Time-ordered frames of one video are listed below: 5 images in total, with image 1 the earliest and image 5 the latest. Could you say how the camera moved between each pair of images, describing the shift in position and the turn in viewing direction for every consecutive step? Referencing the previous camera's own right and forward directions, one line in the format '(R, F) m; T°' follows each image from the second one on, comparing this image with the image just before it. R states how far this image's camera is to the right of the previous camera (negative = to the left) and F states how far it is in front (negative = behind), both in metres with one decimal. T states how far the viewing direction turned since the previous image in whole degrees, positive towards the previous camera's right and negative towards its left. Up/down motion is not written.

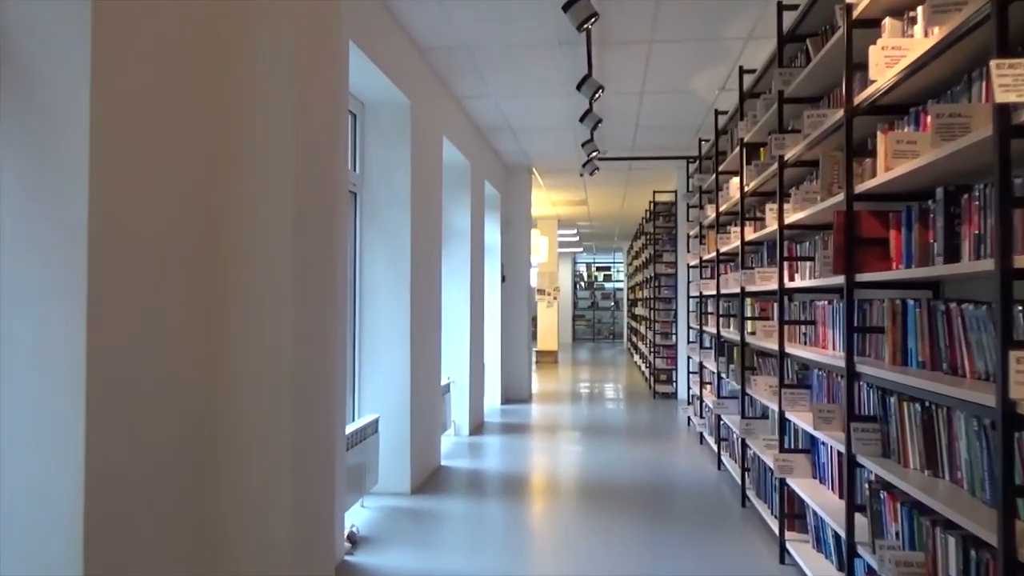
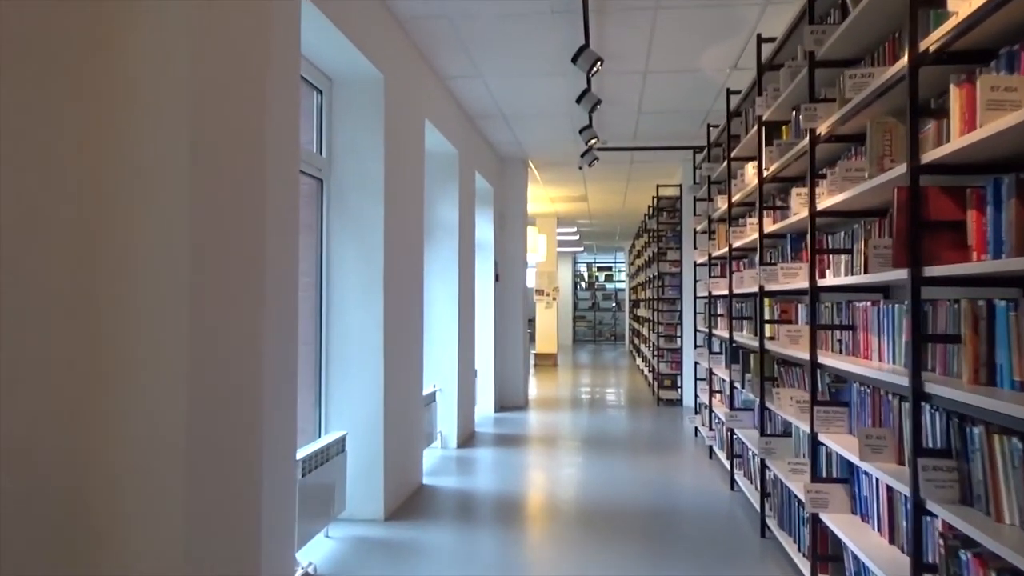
(+0.1, +0.6) m; 0°
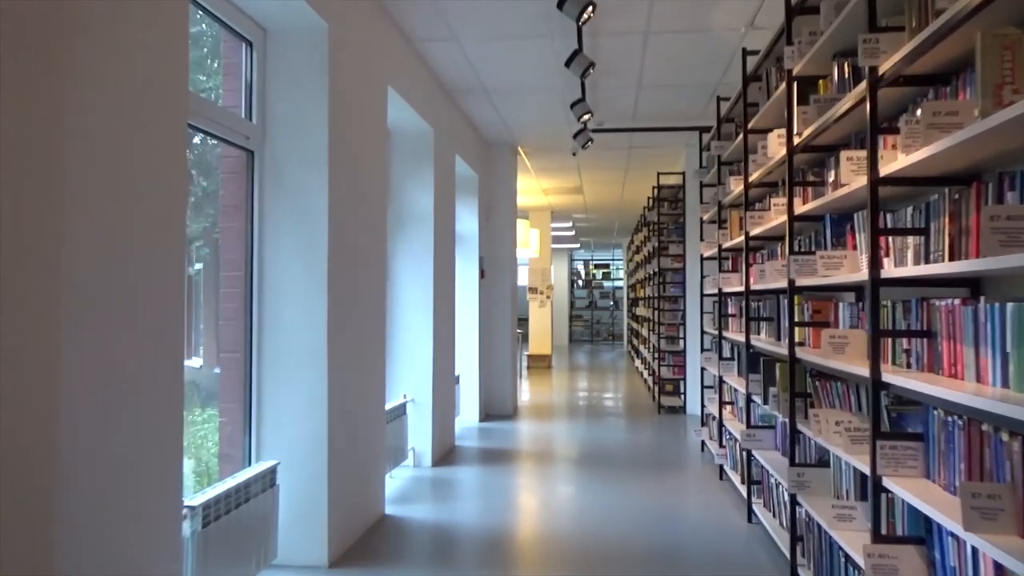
(+0.1, +0.8) m; 0°
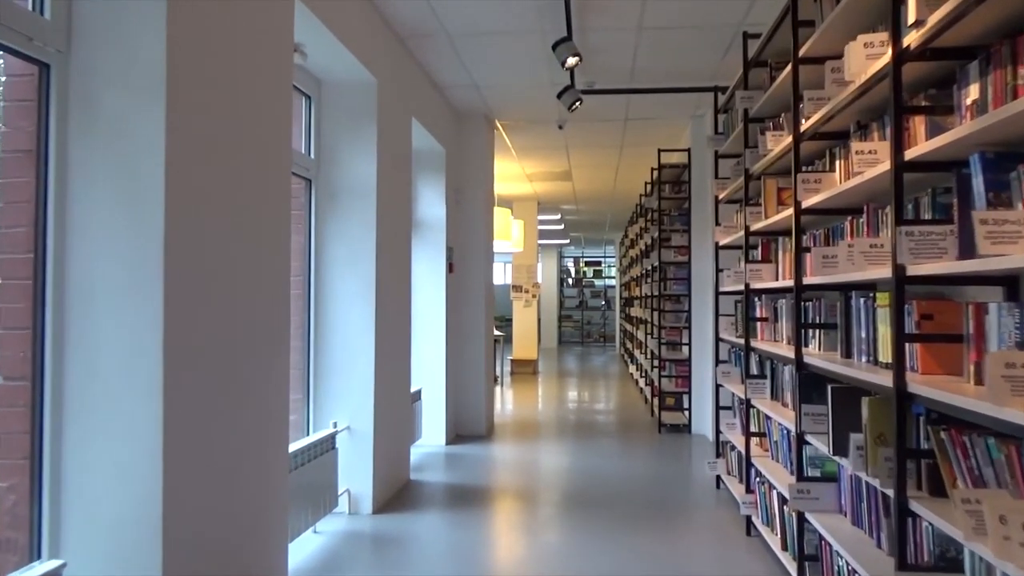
(+0.2, +1.2) m; +1°
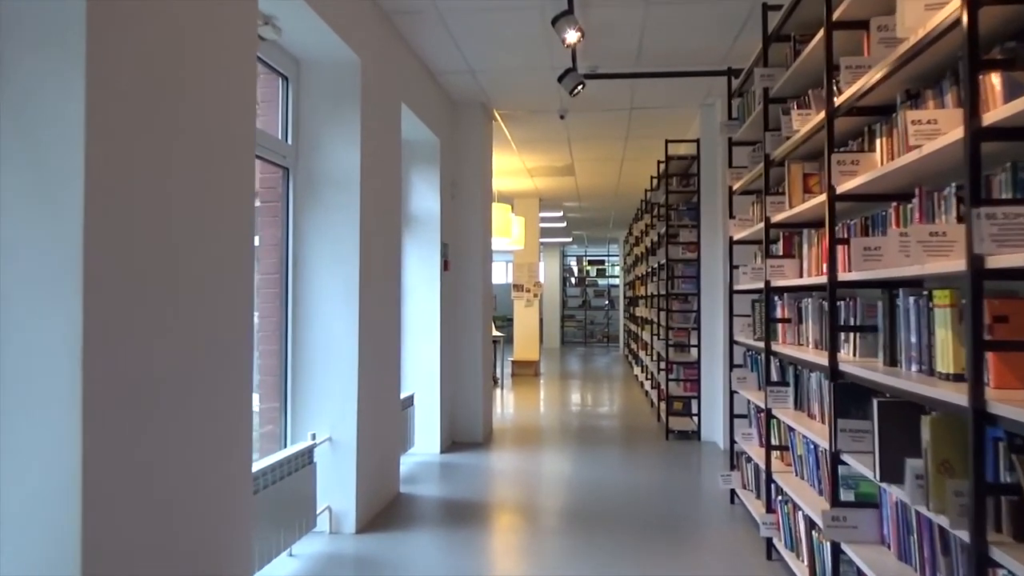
(0.0, +0.4) m; 0°
